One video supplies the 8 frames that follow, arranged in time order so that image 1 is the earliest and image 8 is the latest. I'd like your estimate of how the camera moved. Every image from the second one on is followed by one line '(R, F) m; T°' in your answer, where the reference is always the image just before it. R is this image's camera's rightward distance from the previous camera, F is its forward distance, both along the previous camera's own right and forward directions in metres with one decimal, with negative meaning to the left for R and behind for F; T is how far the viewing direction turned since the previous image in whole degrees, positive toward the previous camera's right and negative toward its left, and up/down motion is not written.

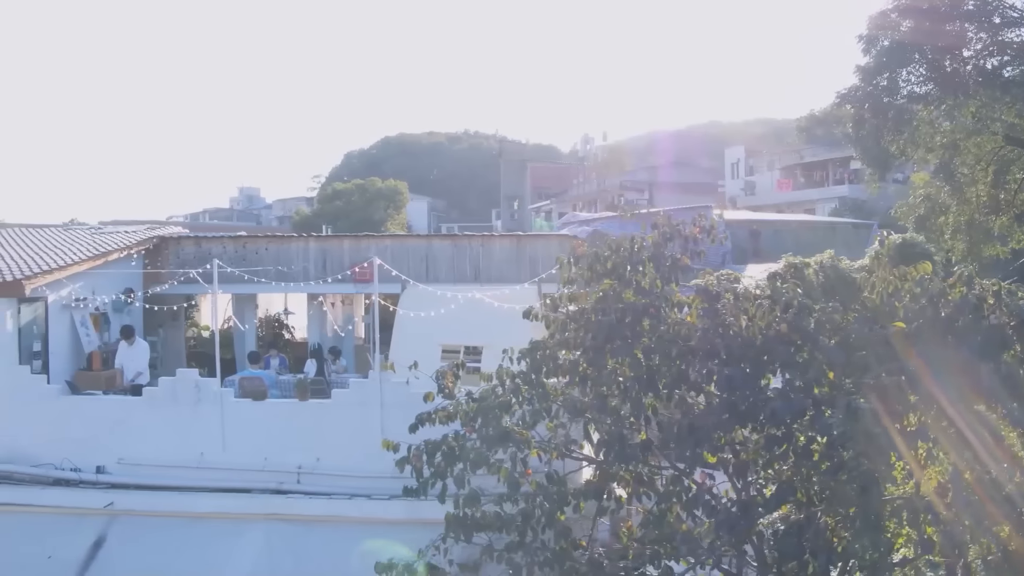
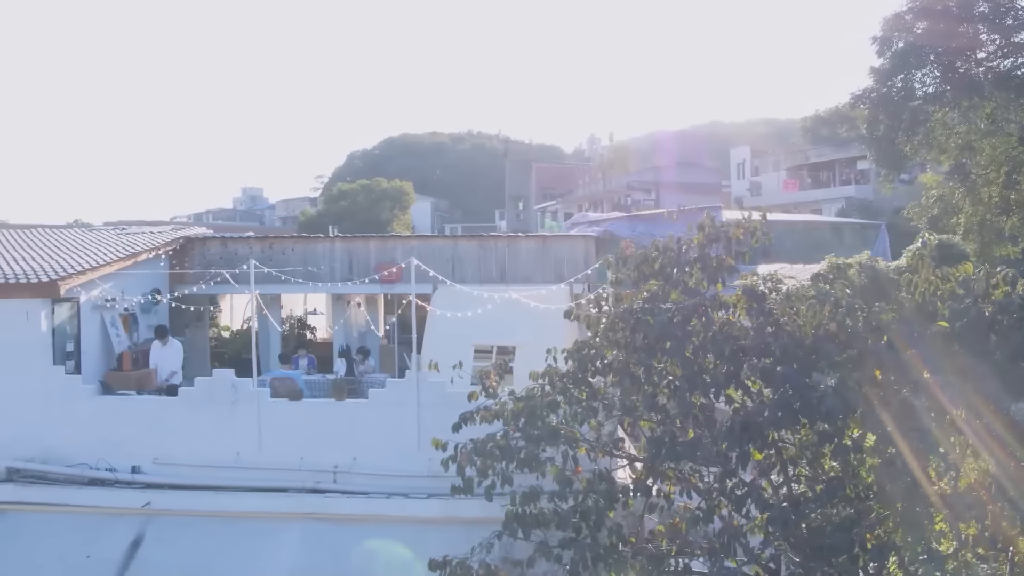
(-0.5, -0.1) m; 0°
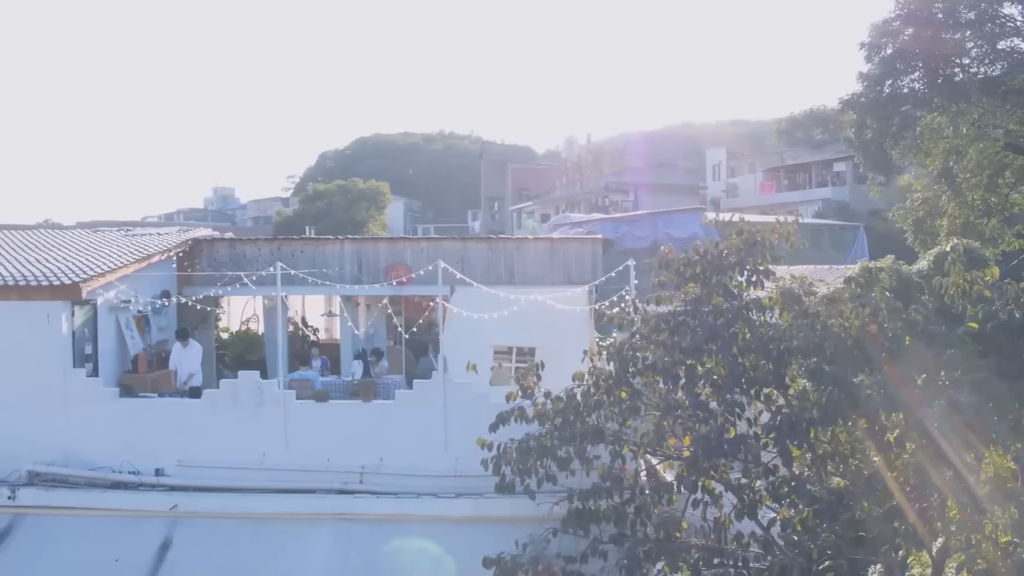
(-0.7, -0.1) m; +2°
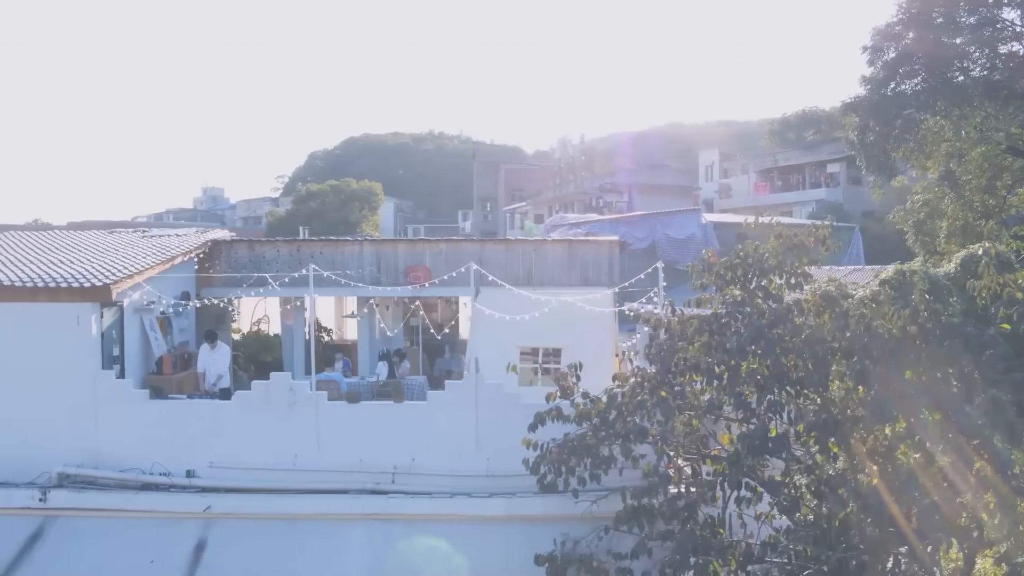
(-0.6, -0.1) m; +1°
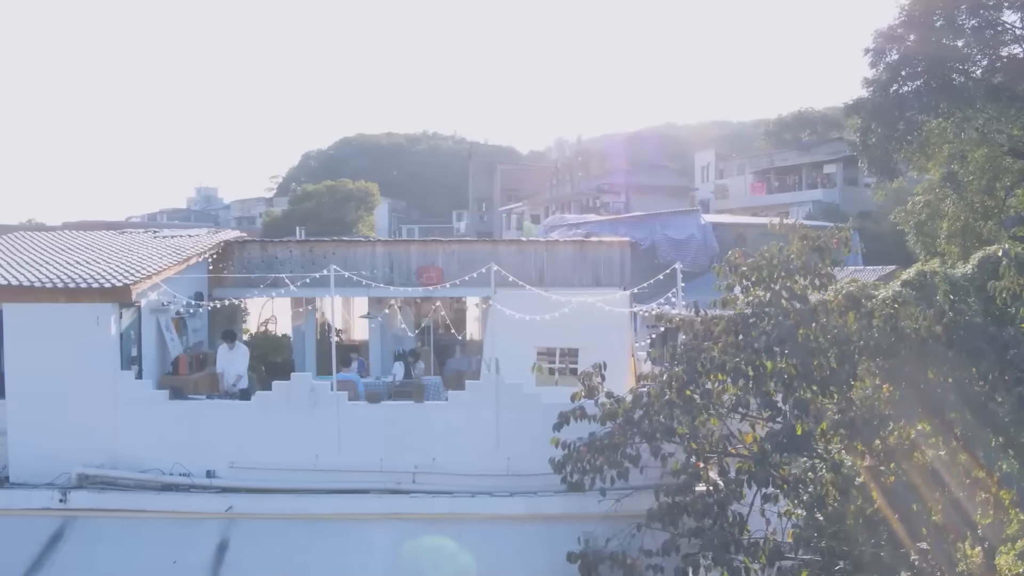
(-0.4, -0.1) m; +1°
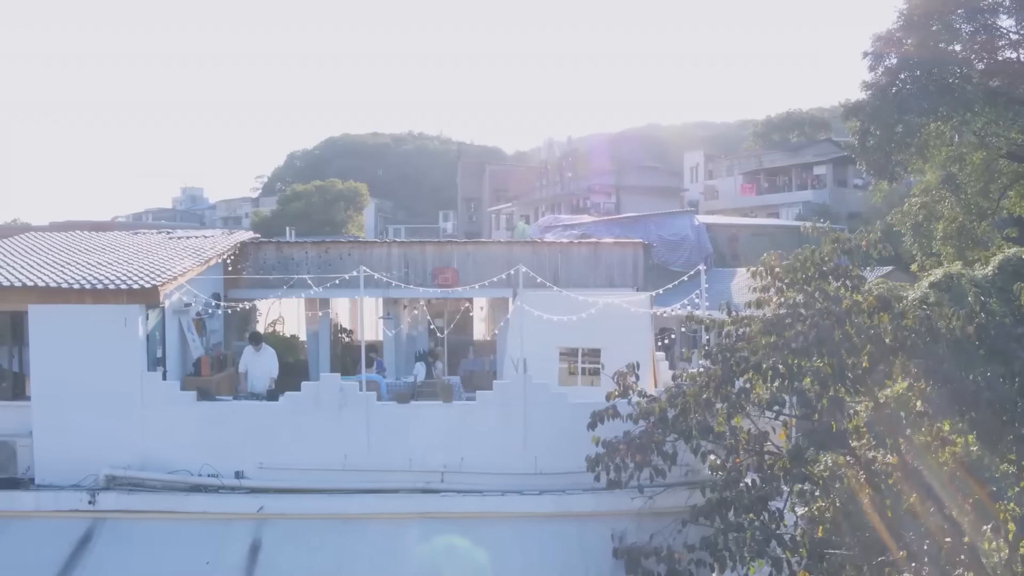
(-0.6, -0.1) m; +1°
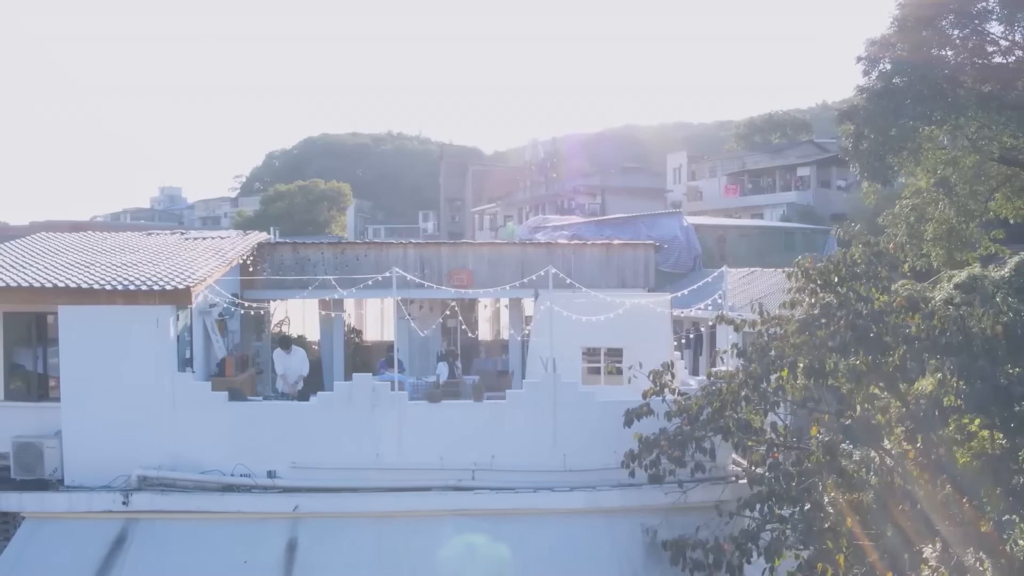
(-0.7, -0.2) m; +2°
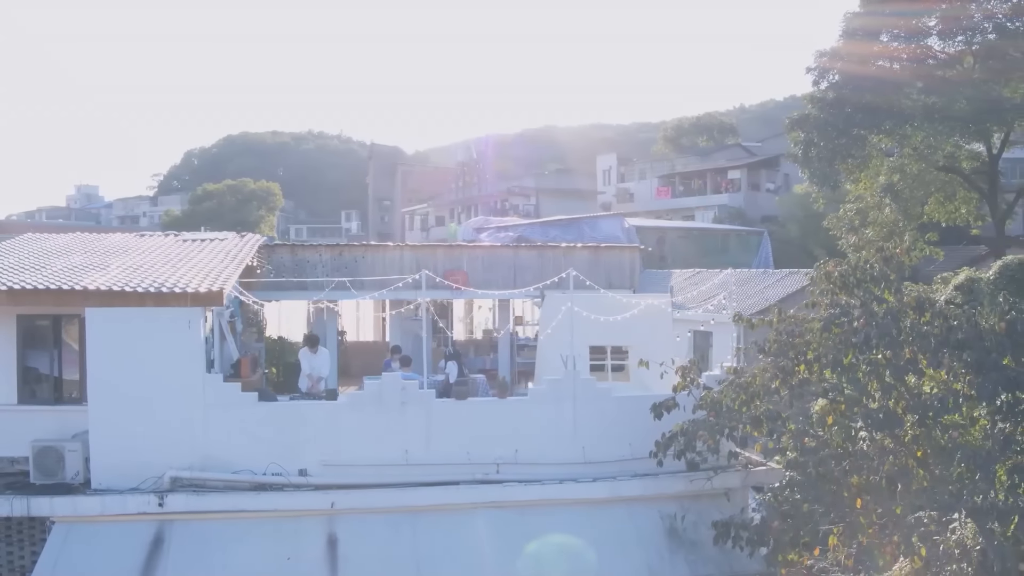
(-1.5, -0.5) m; +6°
